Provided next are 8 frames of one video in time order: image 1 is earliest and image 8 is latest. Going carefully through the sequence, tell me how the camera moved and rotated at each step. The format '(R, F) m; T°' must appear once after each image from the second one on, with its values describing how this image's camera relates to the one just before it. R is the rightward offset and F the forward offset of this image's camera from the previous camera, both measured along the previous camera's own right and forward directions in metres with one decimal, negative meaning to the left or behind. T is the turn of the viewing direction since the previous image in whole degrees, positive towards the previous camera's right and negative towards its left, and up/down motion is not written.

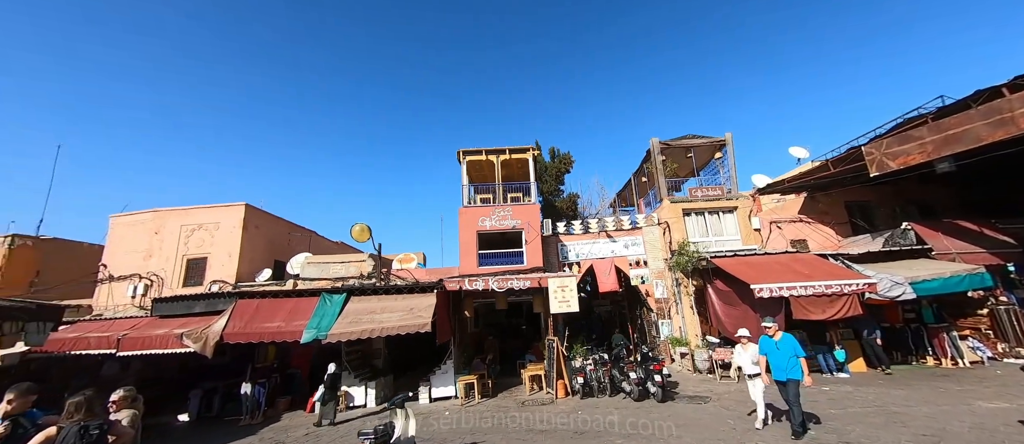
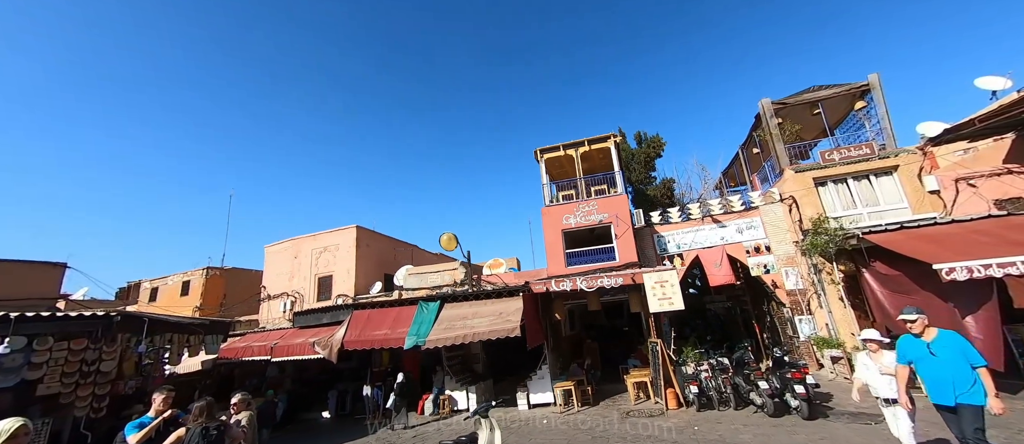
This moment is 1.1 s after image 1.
(+0.3, +0.4) m; -15°
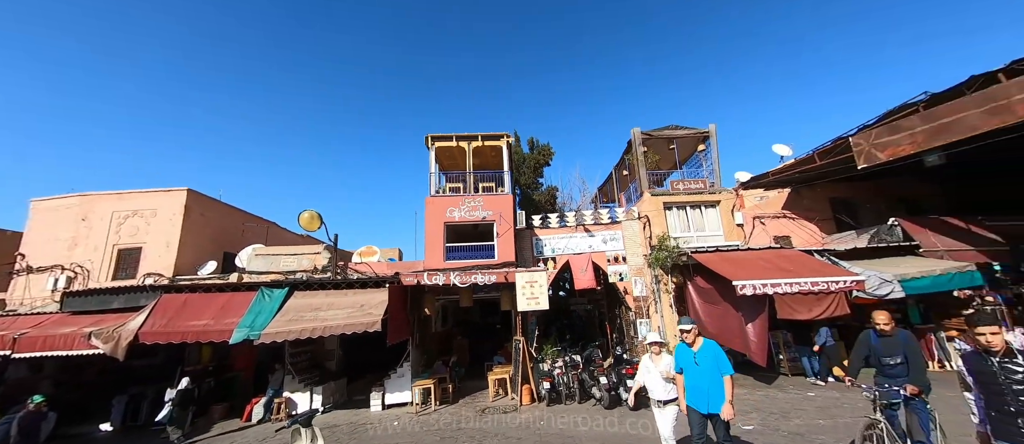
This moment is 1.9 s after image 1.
(+0.2, +0.2) m; +17°
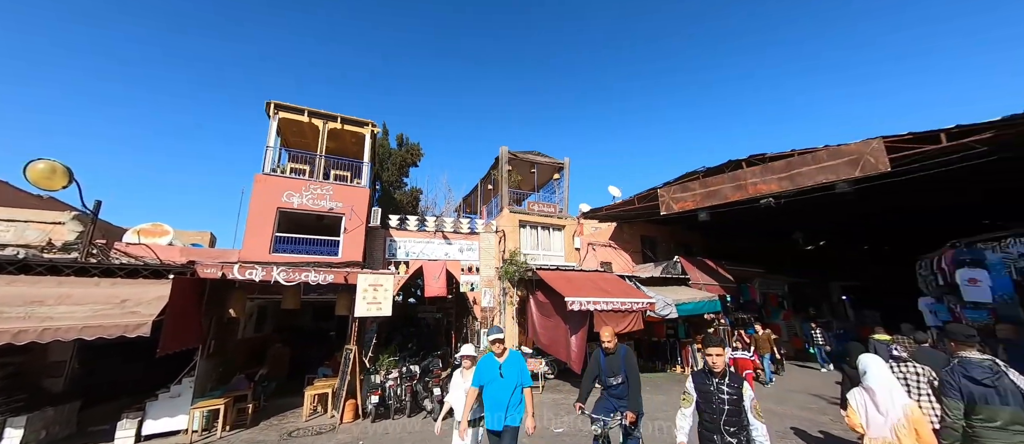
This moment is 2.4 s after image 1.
(+0.1, +0.2) m; +21°
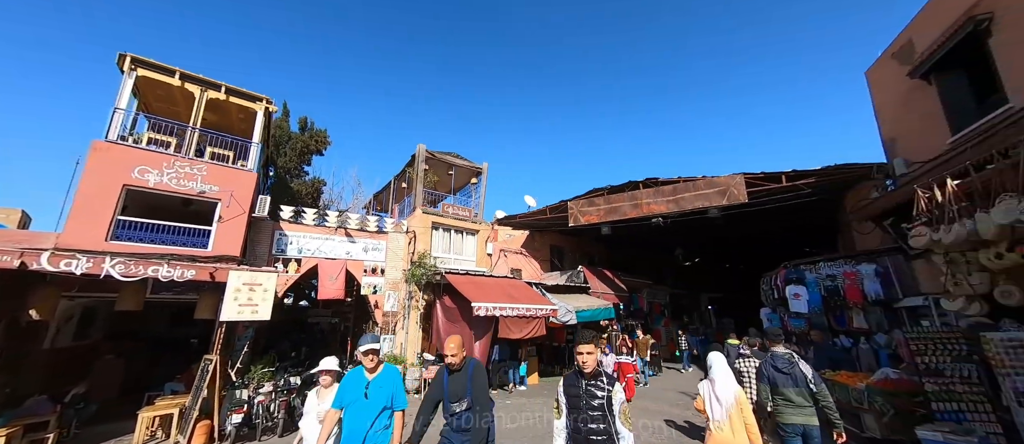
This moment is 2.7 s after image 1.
(+0.1, +0.1) m; +13°
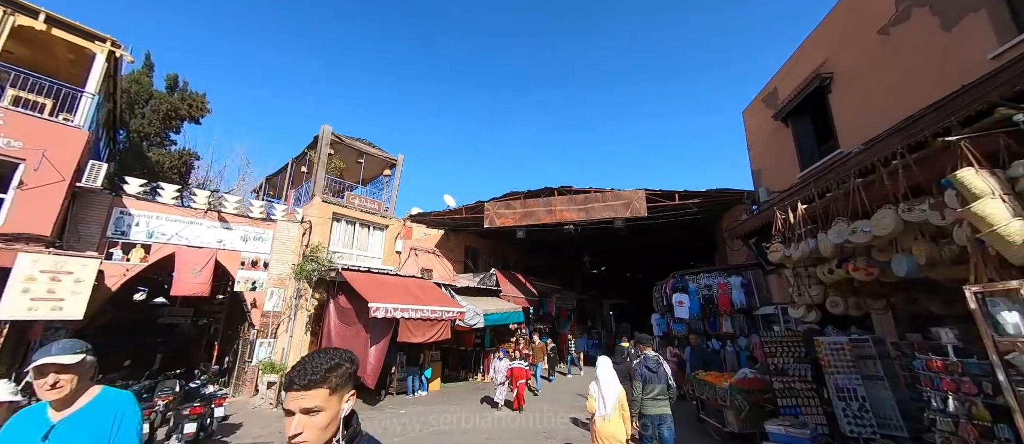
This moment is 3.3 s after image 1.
(+0.3, +0.3) m; +12°
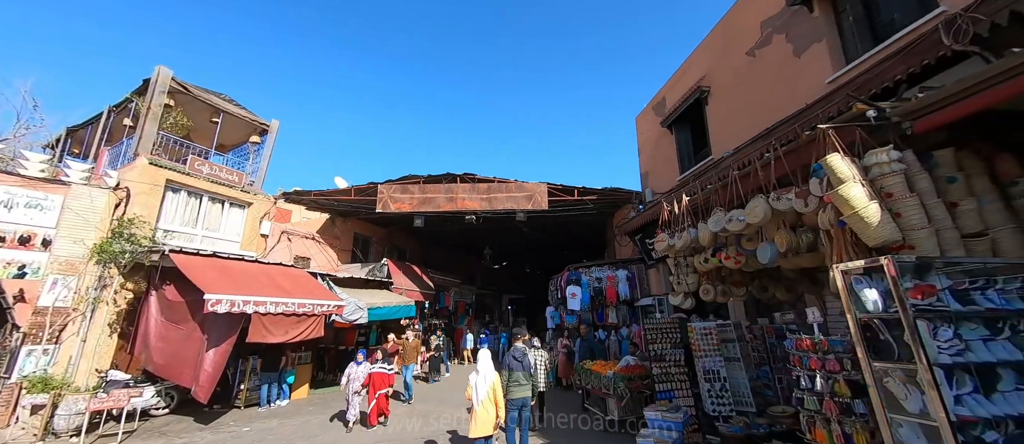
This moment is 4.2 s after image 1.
(+0.3, +0.7) m; +15°
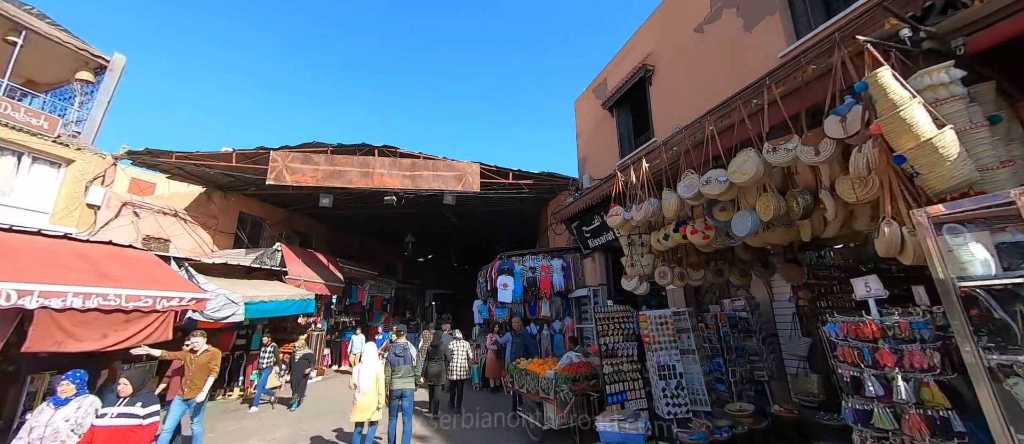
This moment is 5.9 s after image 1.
(+0.1, +1.3) m; +11°
